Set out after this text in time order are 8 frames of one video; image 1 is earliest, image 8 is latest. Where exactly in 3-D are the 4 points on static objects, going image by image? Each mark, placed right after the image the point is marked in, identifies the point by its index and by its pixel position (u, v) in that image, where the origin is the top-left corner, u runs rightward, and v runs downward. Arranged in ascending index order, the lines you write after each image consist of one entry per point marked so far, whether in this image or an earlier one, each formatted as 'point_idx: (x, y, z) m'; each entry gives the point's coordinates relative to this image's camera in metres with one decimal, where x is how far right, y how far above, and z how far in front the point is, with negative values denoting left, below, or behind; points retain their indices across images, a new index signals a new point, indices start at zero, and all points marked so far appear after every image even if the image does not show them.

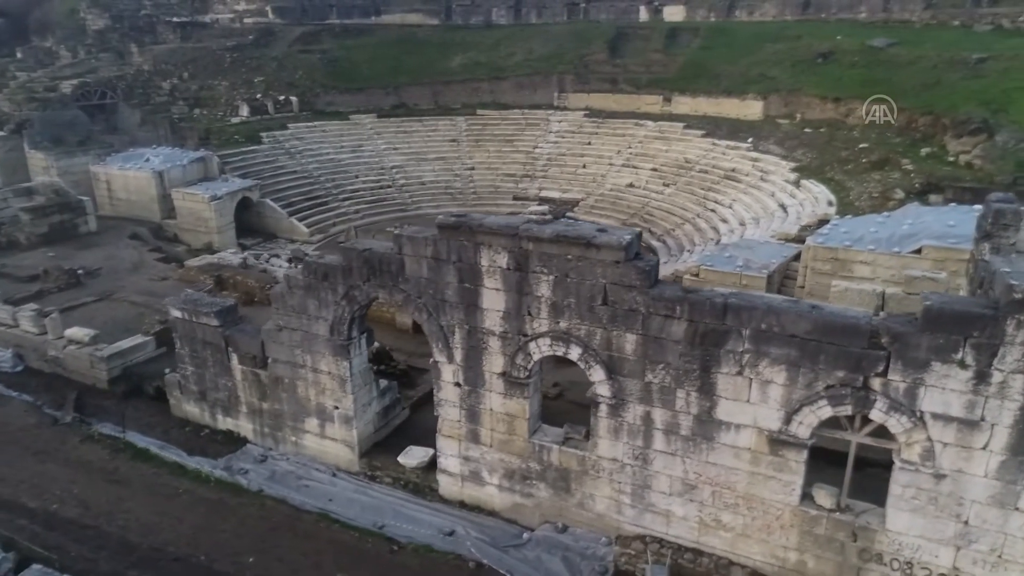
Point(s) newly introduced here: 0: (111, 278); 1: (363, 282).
0: (-10.0, +0.2, +17.9) m
1: (-1.9, +0.1, +9.3) m
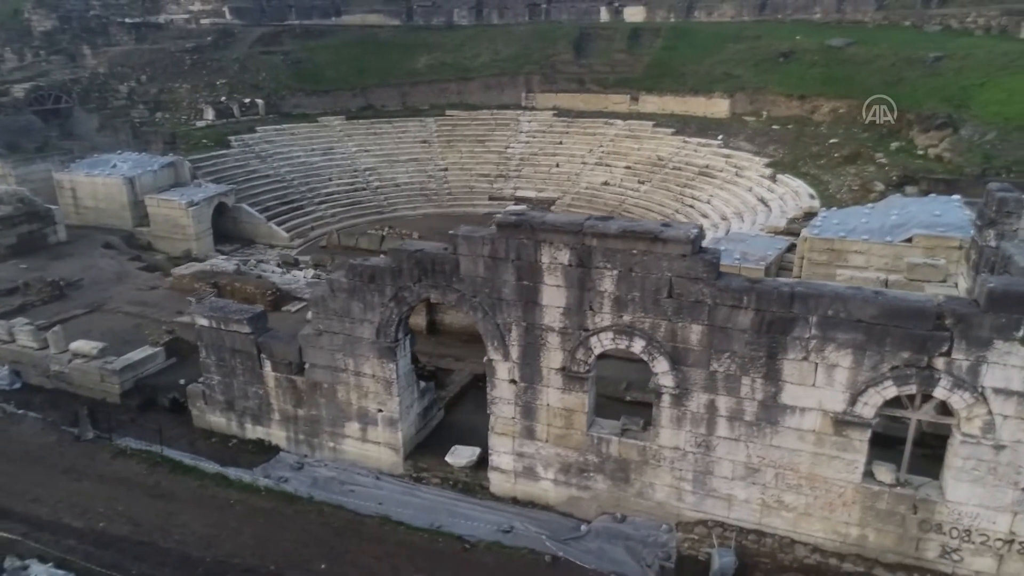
0: (-10.0, 0.0, +17.2) m
1: (-1.3, +0.1, +9.3) m
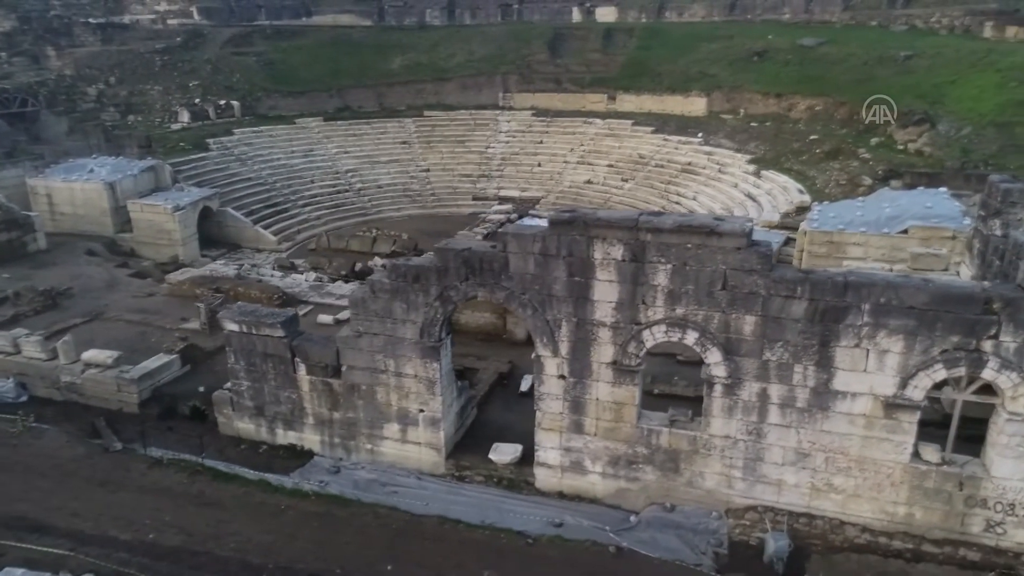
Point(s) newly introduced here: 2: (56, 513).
0: (-9.8, -0.2, +16.7) m
1: (-0.7, +0.1, +9.3) m
2: (-5.7, -2.8, +9.0) m
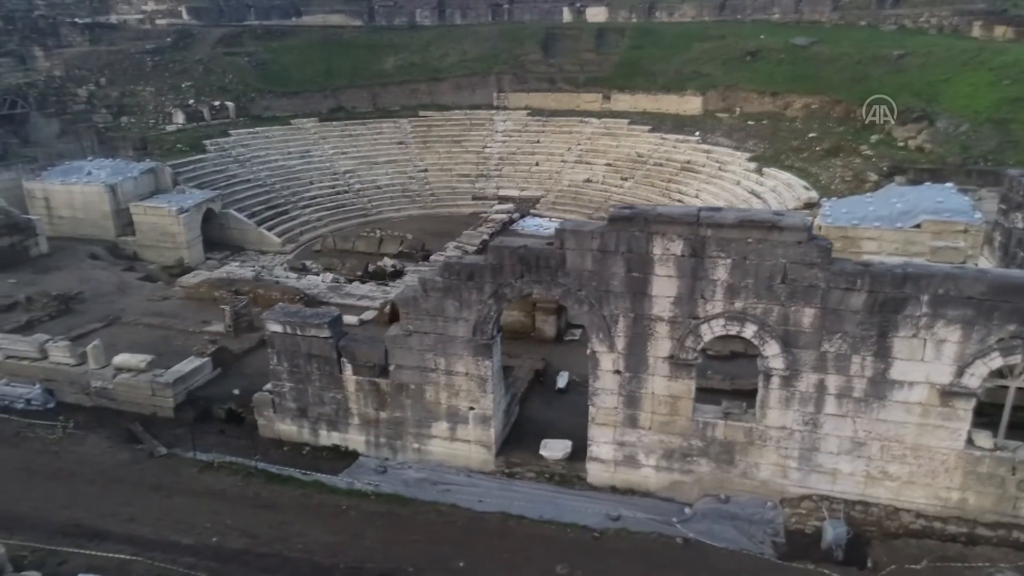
0: (-9.4, -0.3, +16.4) m
1: (+0.1, +0.1, +9.4) m
2: (-5.0, -2.9, +8.9) m
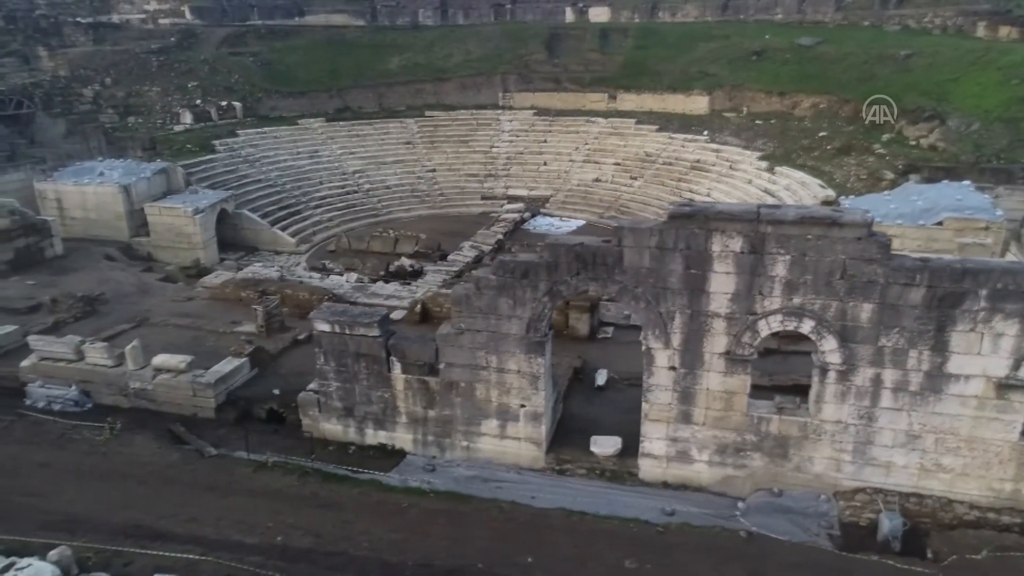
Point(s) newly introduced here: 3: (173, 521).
0: (-8.7, -0.3, +16.3) m
1: (+0.8, +0.2, +9.4) m
2: (-4.2, -2.9, +8.9) m
3: (-4.2, -2.9, +8.8) m
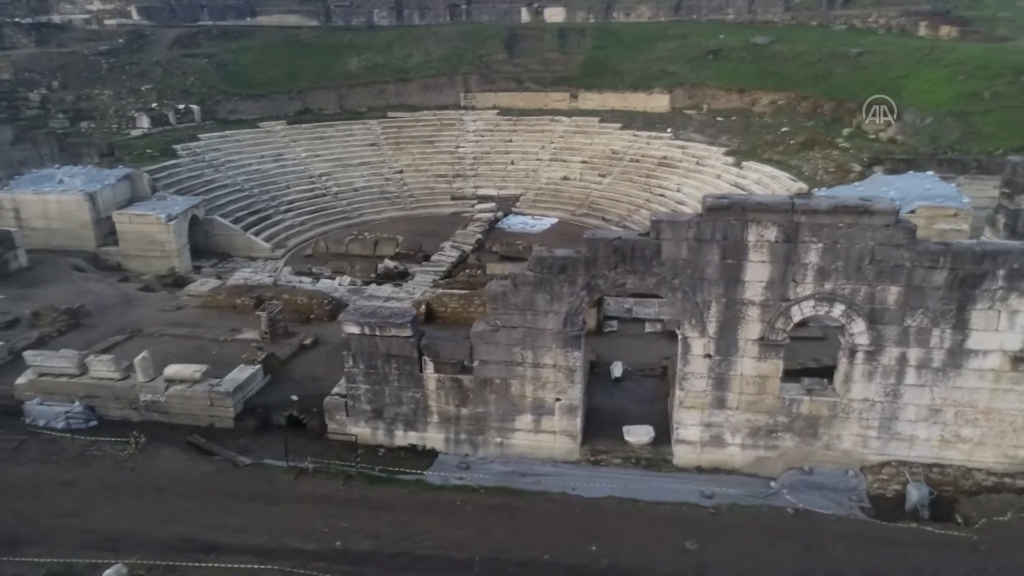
0: (-8.7, -0.6, +15.7) m
1: (+1.3, +0.2, +9.7) m
2: (-3.5, -2.9, +8.7) m
3: (-3.5, -2.9, +8.6) m
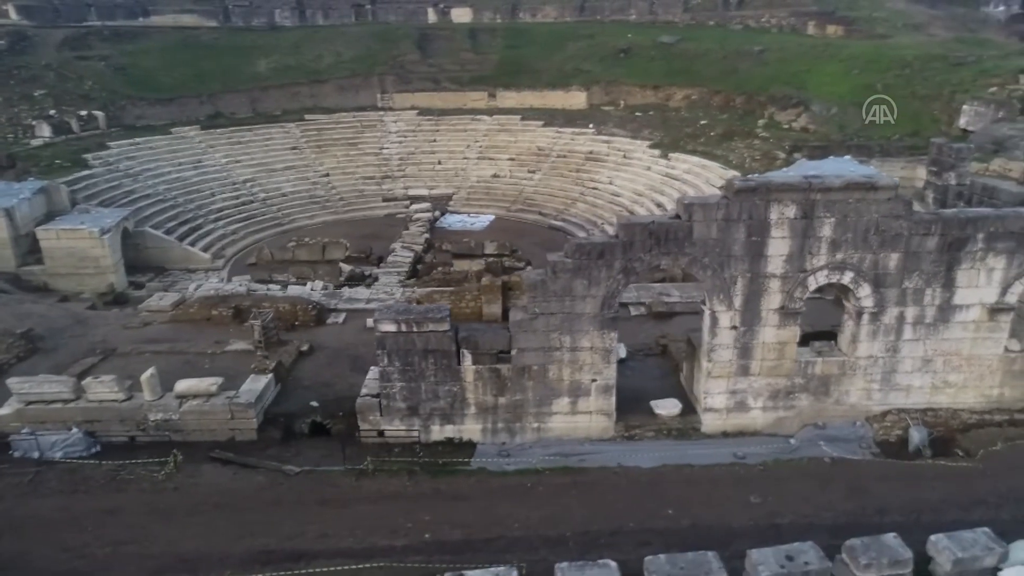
0: (-8.9, -1.0, +14.5) m
1: (+1.9, +0.5, +10.2) m
2: (-2.5, -3.0, +8.5) m
3: (-2.5, -3.0, +8.4) m
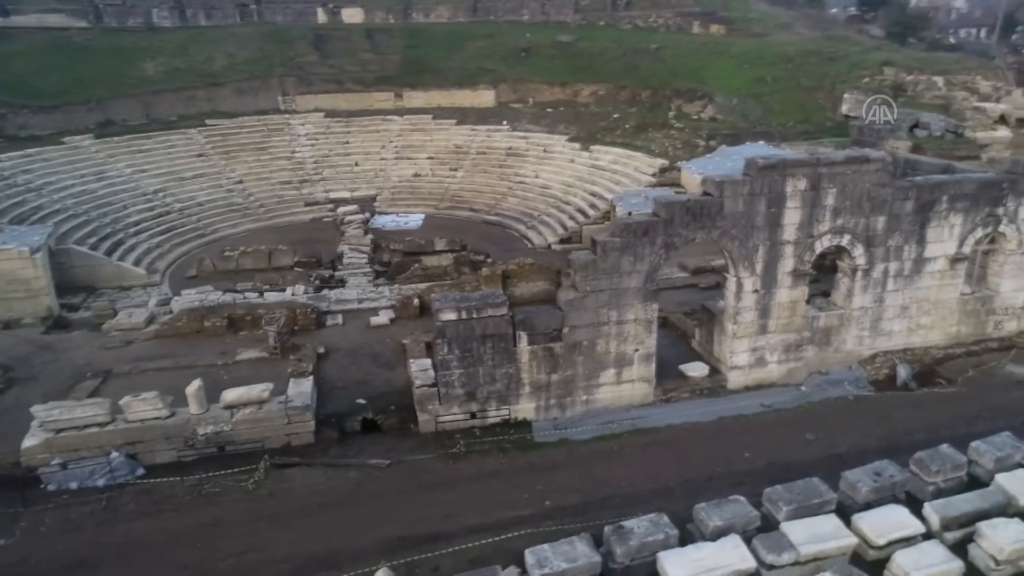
0: (-8.7, -1.4, +13.3) m
1: (+2.7, +0.9, +11.2) m
2: (-1.0, -2.8, +8.6) m
3: (-1.0, -2.8, +8.6) m
